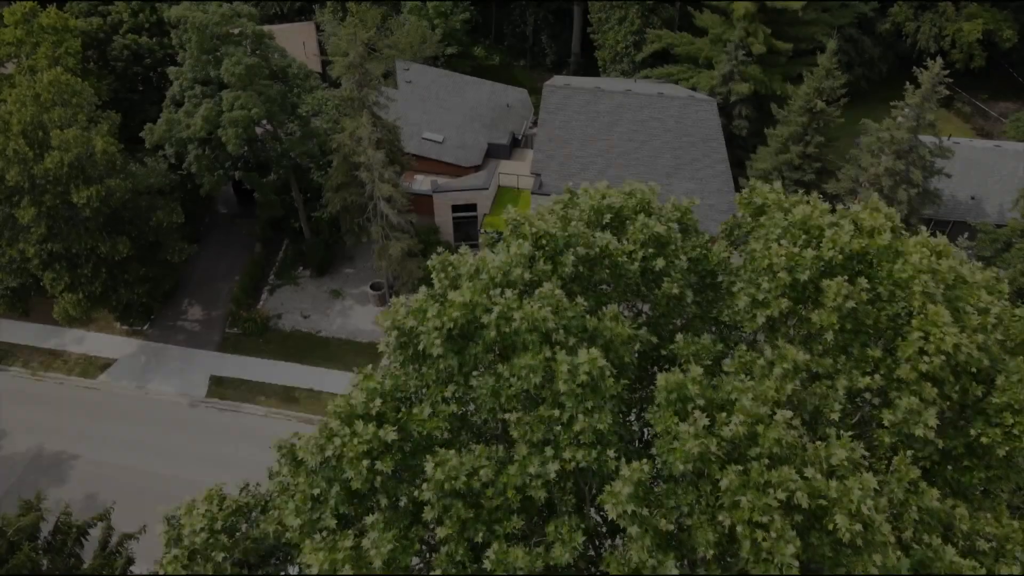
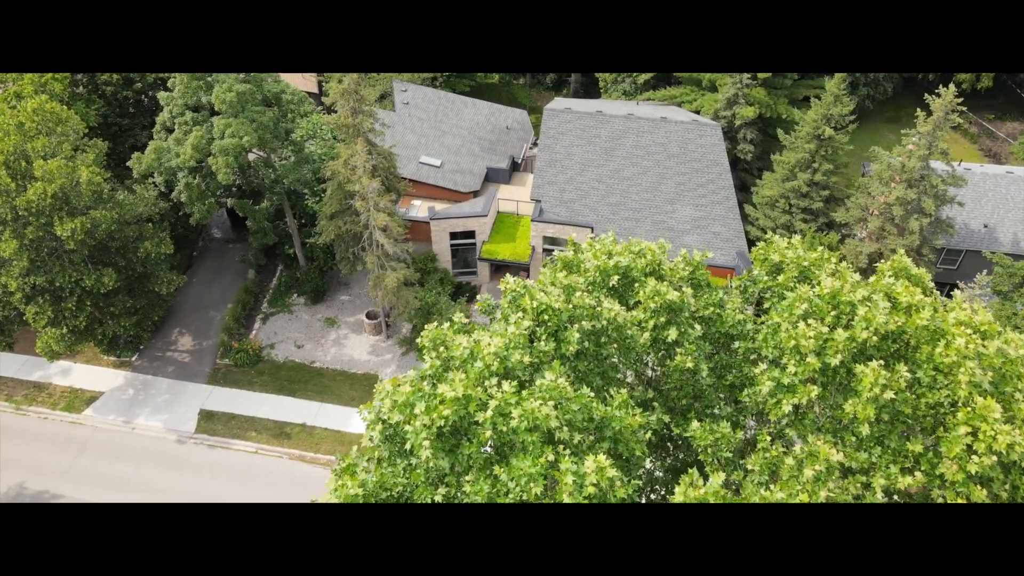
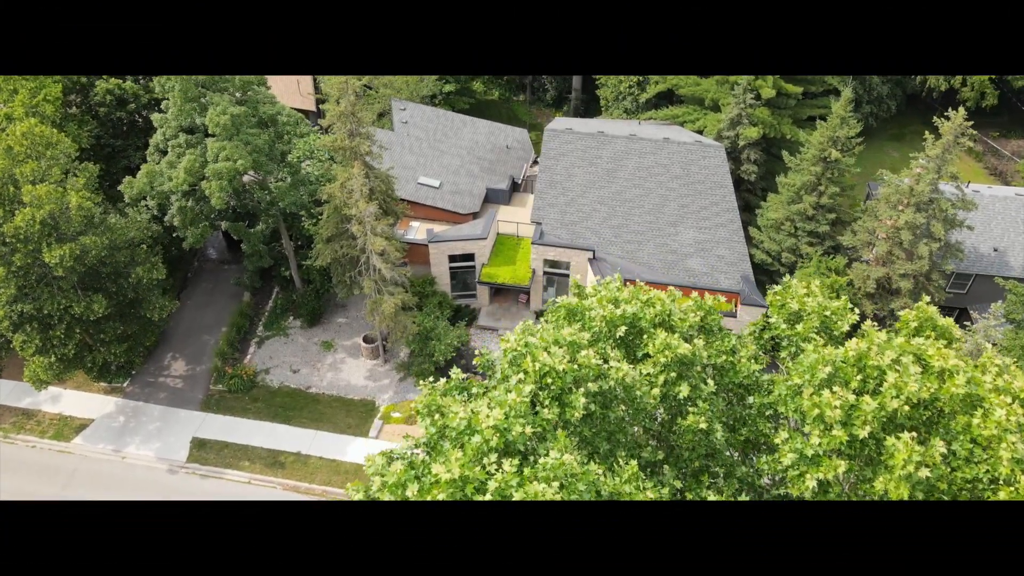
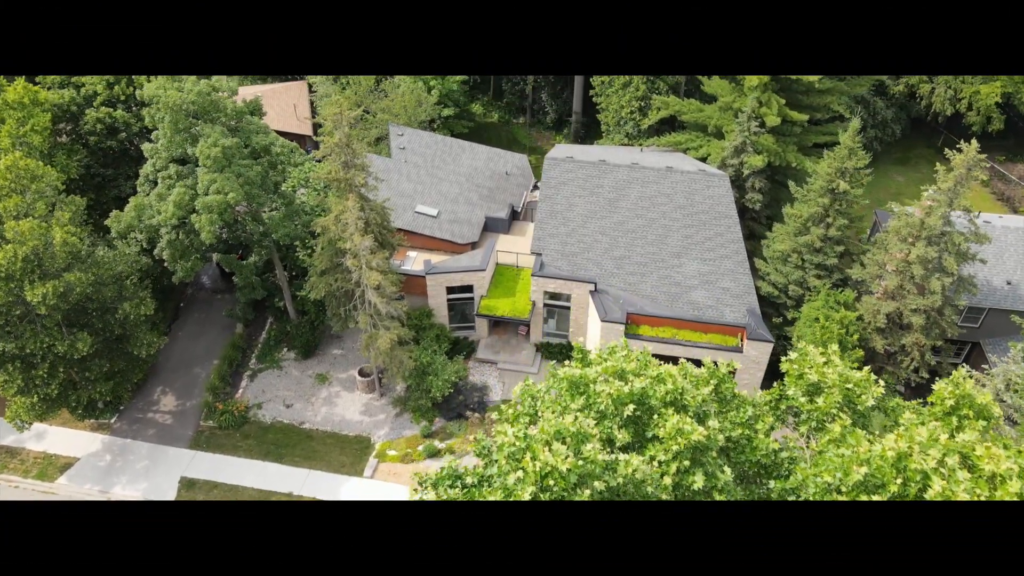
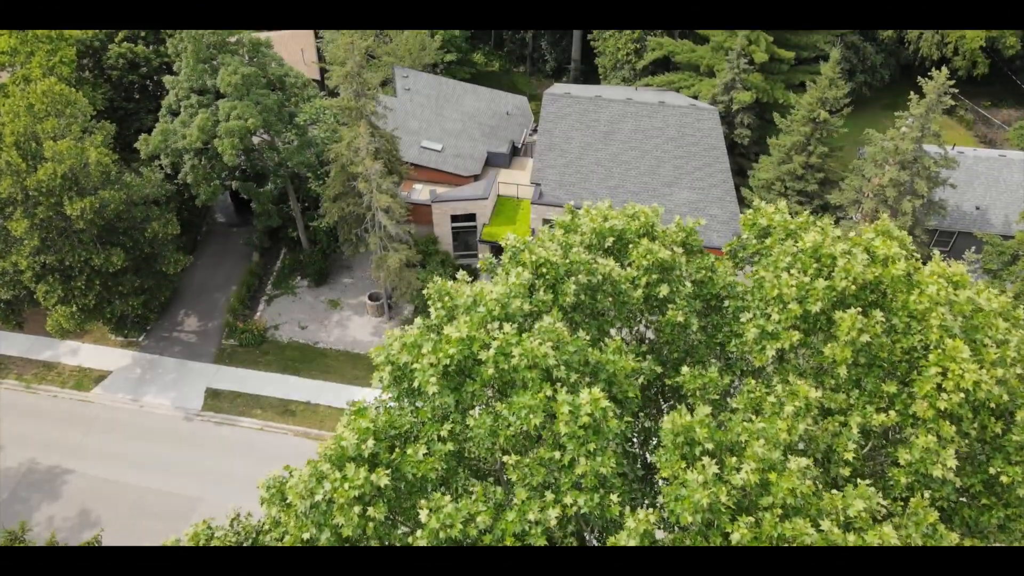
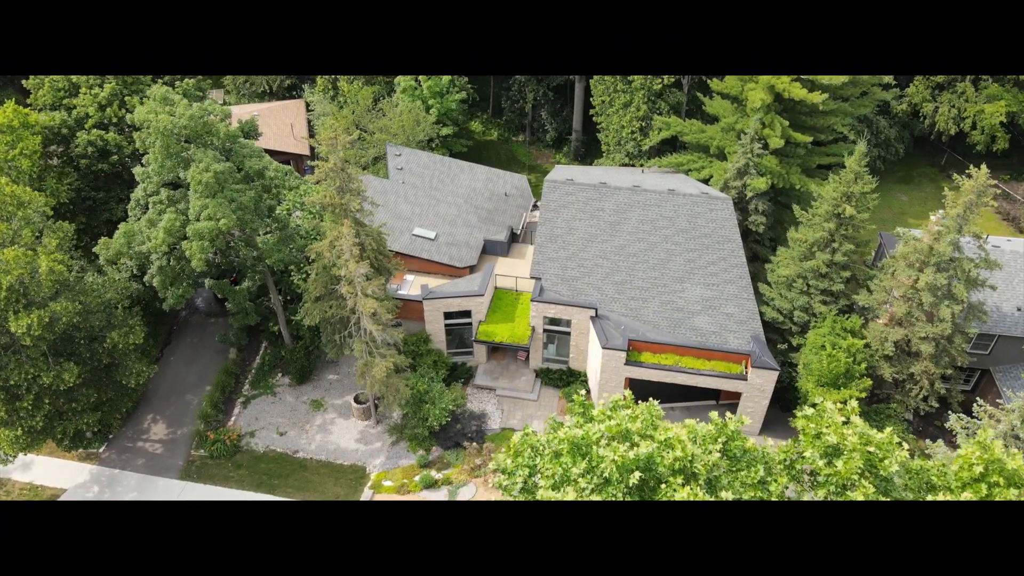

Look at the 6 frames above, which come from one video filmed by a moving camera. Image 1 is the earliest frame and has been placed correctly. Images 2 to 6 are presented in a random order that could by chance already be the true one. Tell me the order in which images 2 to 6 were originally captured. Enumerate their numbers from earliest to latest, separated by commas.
5, 2, 3, 4, 6
